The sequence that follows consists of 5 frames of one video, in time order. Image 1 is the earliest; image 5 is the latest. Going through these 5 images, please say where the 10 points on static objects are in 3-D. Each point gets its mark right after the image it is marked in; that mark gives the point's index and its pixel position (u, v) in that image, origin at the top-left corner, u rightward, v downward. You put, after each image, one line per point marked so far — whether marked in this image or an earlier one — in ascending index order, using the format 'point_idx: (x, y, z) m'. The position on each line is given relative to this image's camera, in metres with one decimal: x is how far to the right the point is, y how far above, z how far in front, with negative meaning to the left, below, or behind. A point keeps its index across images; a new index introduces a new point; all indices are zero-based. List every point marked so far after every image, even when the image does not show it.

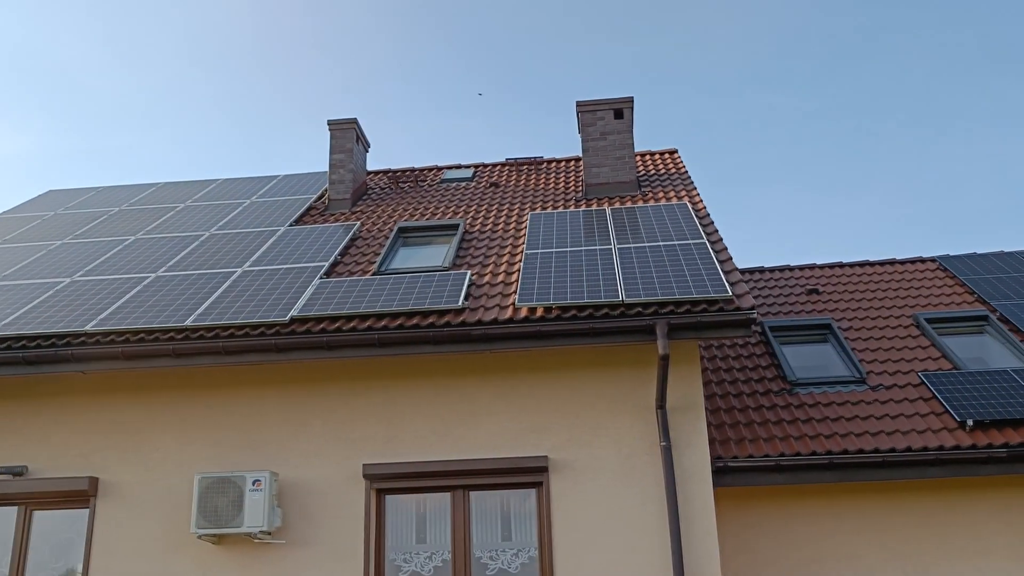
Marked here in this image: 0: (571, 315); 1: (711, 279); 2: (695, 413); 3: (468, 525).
0: (+0.5, -0.2, +6.5) m
1: (+1.8, +0.1, +6.9) m
2: (+1.6, -1.1, +6.8) m
3: (-0.4, -2.1, +6.9) m
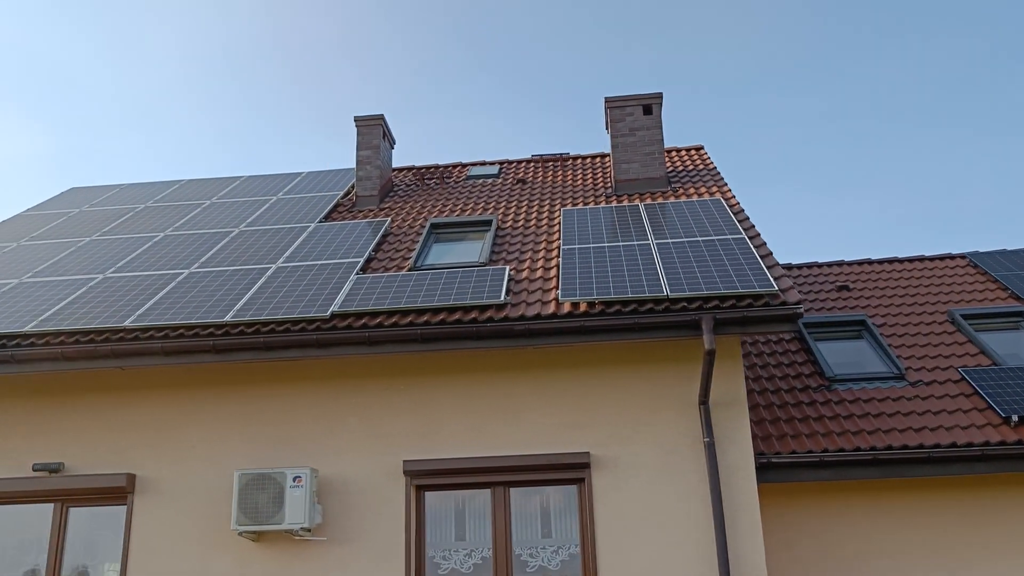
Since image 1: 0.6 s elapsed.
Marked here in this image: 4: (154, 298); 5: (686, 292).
0: (+0.9, -0.2, +6.4) m
1: (+2.1, +0.1, +6.8) m
2: (+1.9, -1.0, +6.7) m
3: (0.0, -2.1, +6.9) m
4: (-3.3, -0.1, +7.3) m
5: (+1.5, 0.0, +6.5) m
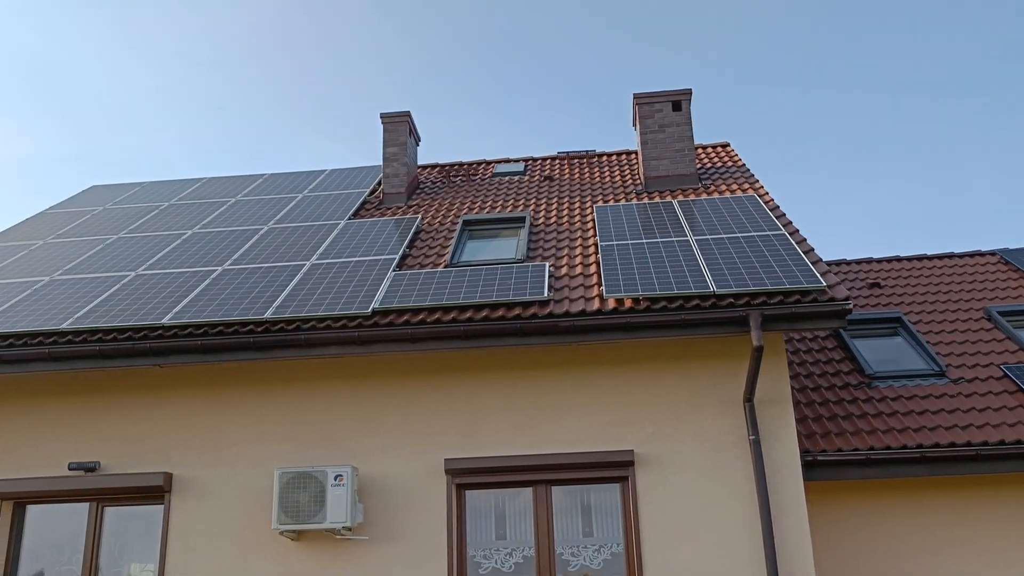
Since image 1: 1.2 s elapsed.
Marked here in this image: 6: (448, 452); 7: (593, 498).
0: (+1.2, -0.2, +6.4) m
1: (+2.5, +0.2, +6.7) m
2: (+2.3, -1.0, +6.7) m
3: (+0.3, -2.0, +6.8) m
4: (-3.0, -0.1, +7.3) m
5: (+1.8, 0.0, +6.4) m
6: (-0.6, -1.4, +6.8) m
7: (+0.7, -1.8, +6.9) m
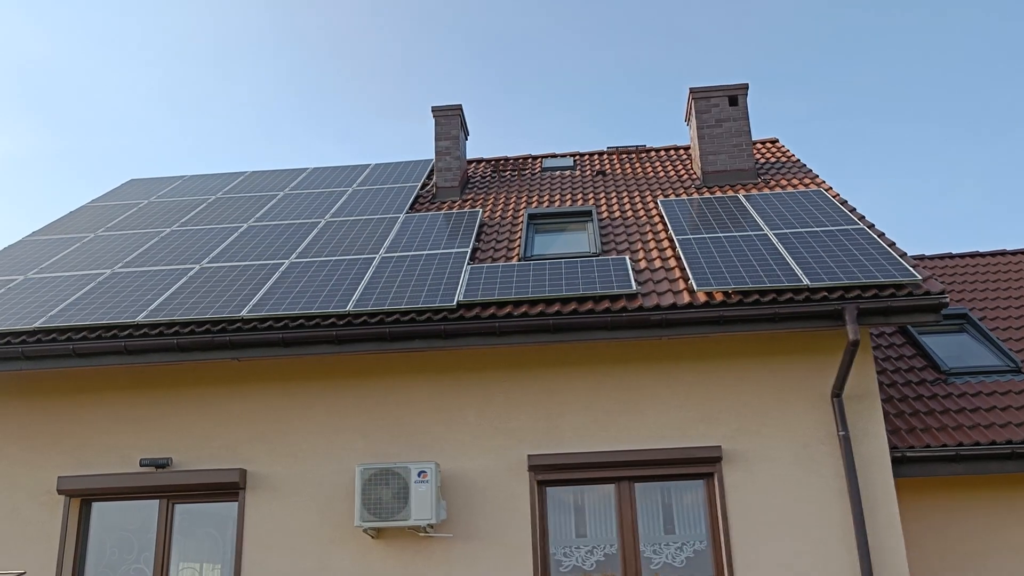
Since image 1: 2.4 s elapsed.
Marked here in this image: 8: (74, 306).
0: (+1.9, -0.1, +6.3) m
1: (+3.2, +0.2, +6.6) m
2: (+3.0, -1.0, +6.6) m
3: (+1.0, -2.0, +6.7) m
4: (-2.3, 0.0, +7.1) m
5: (+2.5, +0.1, +6.3) m
6: (+0.2, -1.4, +6.7) m
7: (+1.4, -1.8, +6.7) m
8: (-4.0, -0.2, +7.2) m
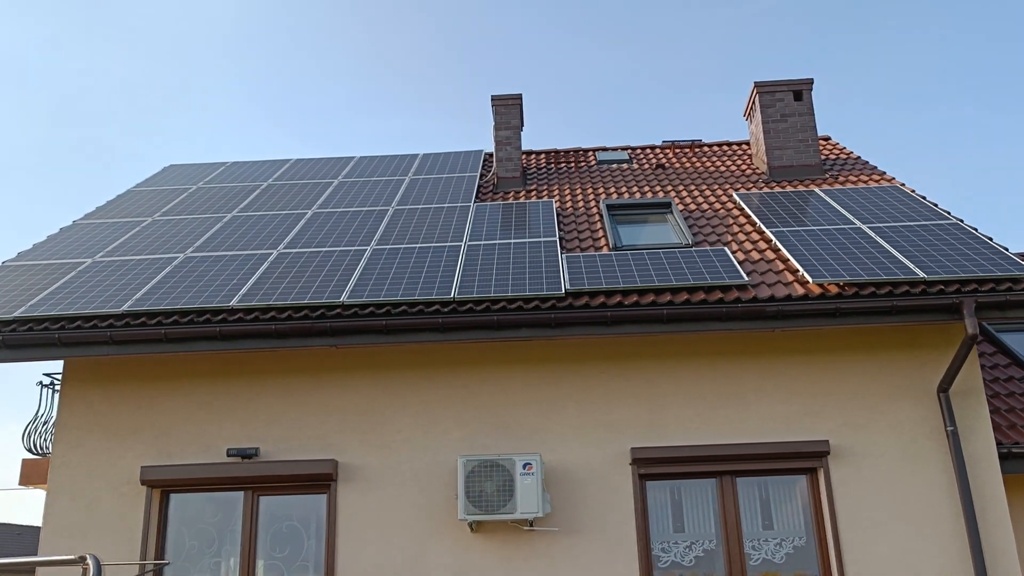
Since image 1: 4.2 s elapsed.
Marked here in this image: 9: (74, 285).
0: (+2.8, 0.0, +6.2) m
1: (+4.1, +0.3, +6.6) m
2: (+3.9, -0.9, +6.5) m
3: (+1.9, -1.9, +6.6) m
4: (-1.4, +0.1, +6.9) m
5: (+3.4, +0.1, +6.2) m
6: (+1.0, -1.3, +6.6) m
7: (+2.2, -1.7, +6.6) m
8: (-3.1, 0.0, +6.9) m
9: (-4.0, 0.0, +7.1) m
